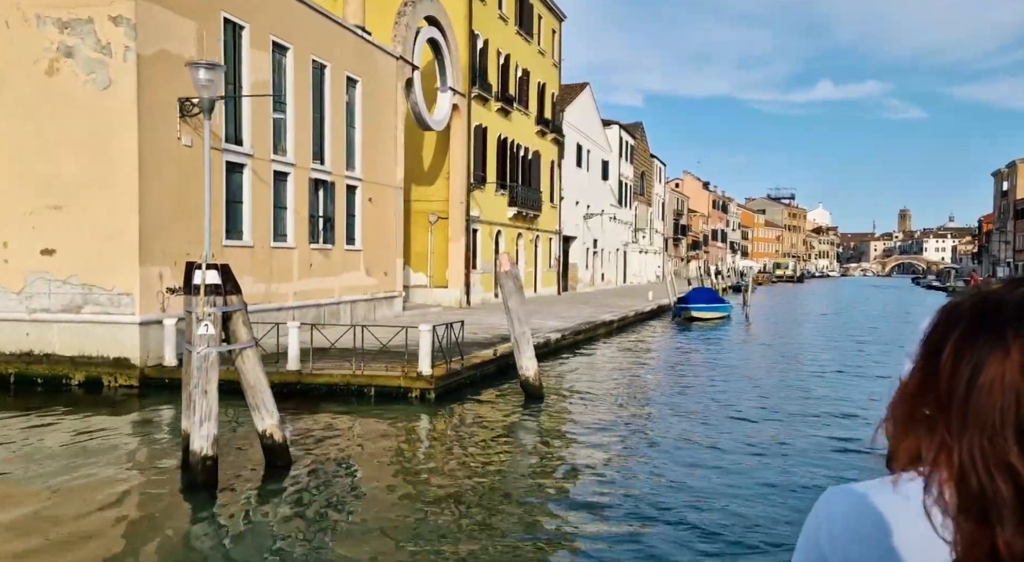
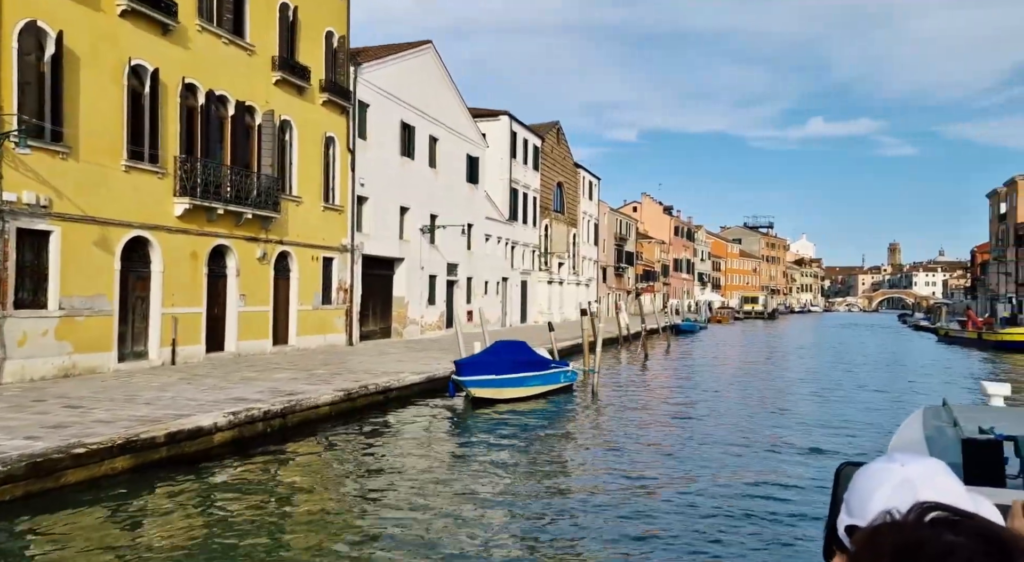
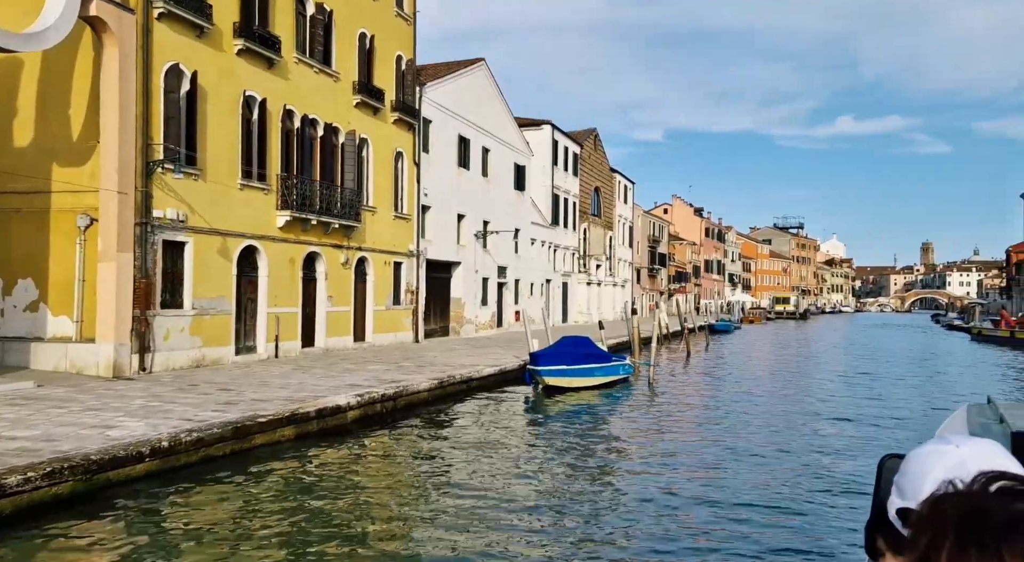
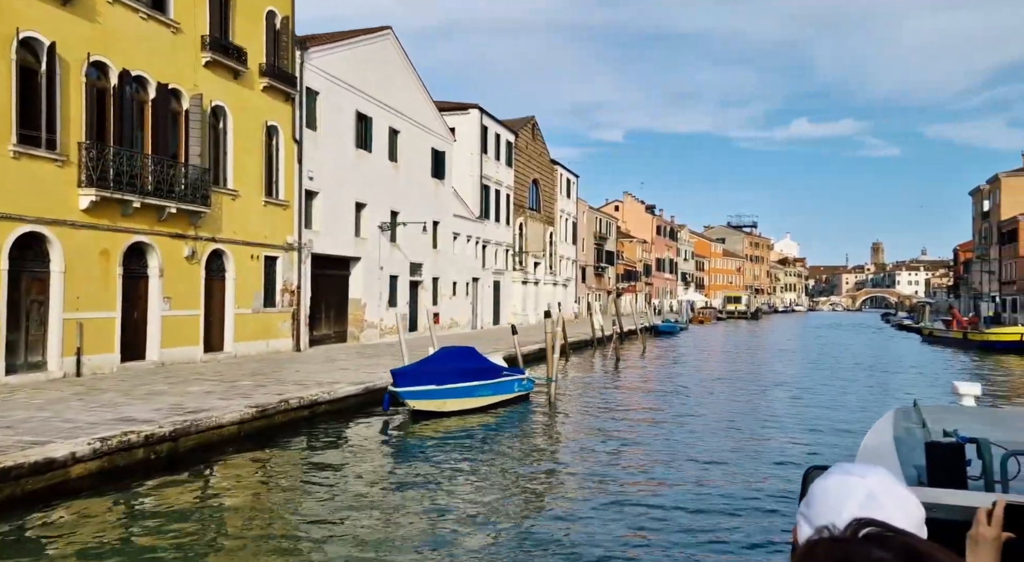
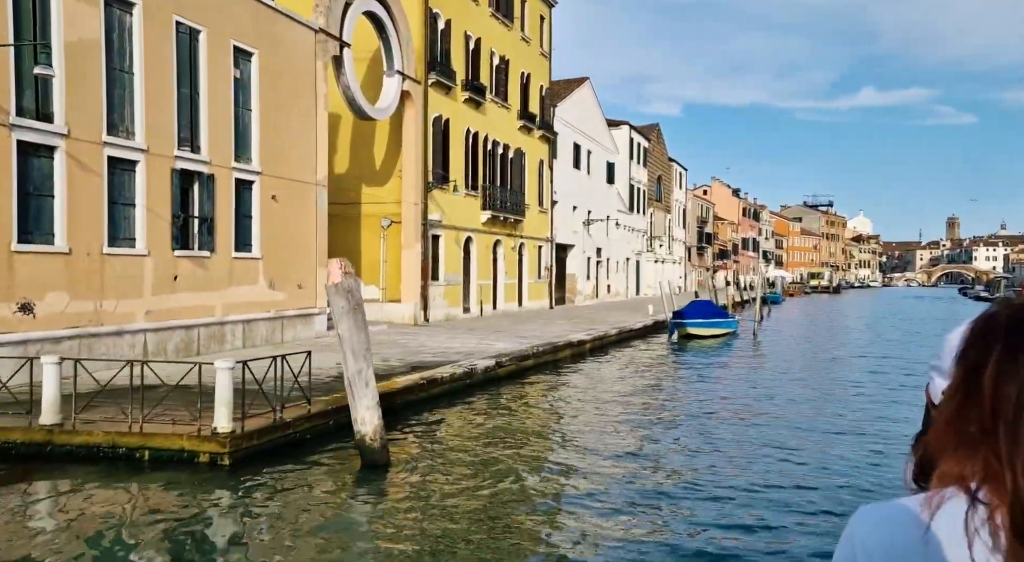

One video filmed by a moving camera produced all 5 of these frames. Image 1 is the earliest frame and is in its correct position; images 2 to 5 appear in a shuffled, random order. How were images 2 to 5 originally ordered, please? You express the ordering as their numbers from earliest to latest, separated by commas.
5, 3, 2, 4
